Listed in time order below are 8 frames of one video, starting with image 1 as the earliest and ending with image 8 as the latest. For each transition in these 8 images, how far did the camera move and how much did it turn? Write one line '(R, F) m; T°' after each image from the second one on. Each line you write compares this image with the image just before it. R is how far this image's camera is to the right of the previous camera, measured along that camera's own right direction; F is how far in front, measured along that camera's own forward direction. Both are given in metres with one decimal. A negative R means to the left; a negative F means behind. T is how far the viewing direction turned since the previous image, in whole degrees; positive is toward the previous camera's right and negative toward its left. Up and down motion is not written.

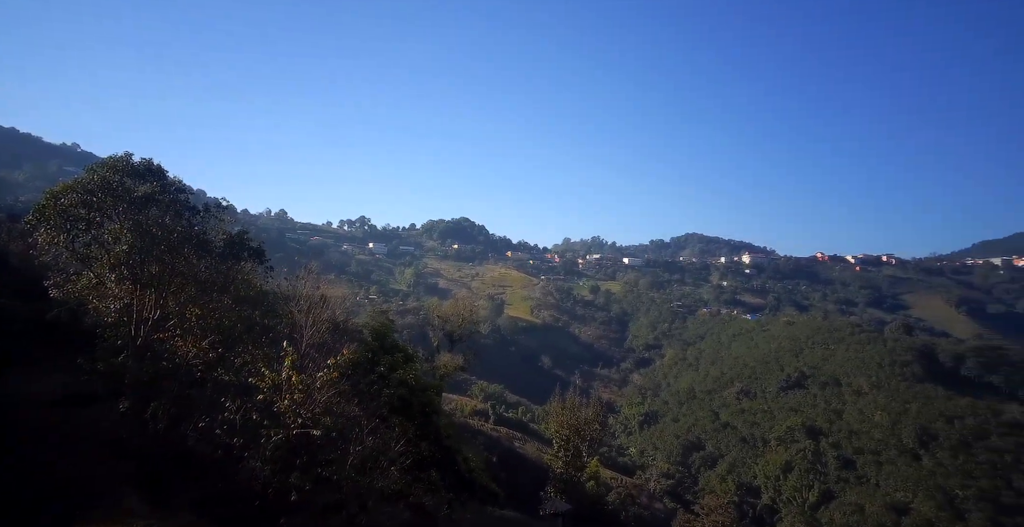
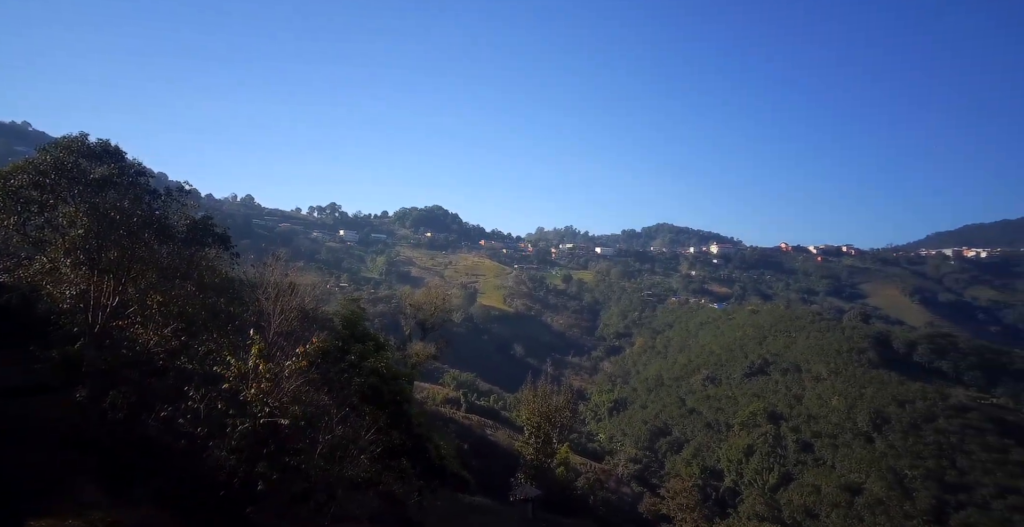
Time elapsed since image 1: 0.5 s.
(+0.1, -0.2) m; +2°
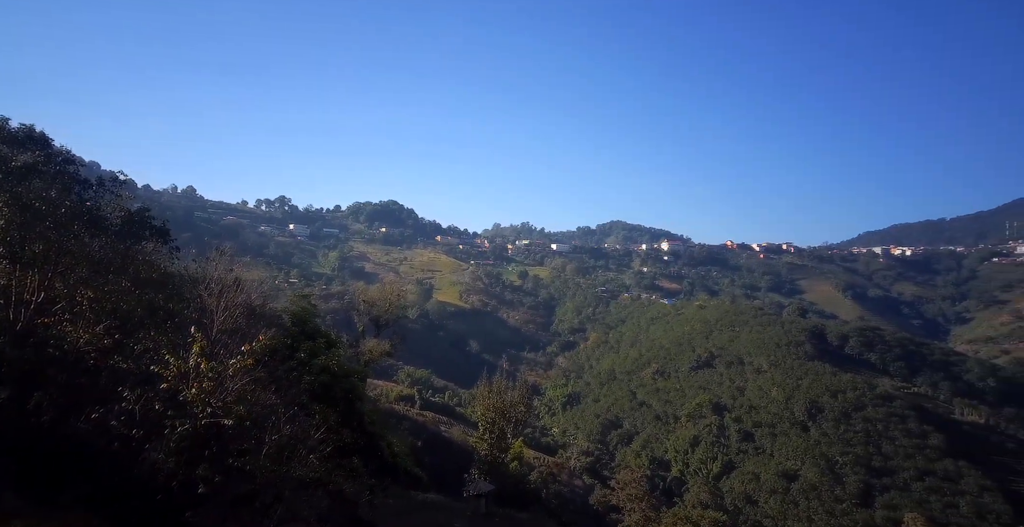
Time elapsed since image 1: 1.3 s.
(+0.2, -0.2) m; +3°
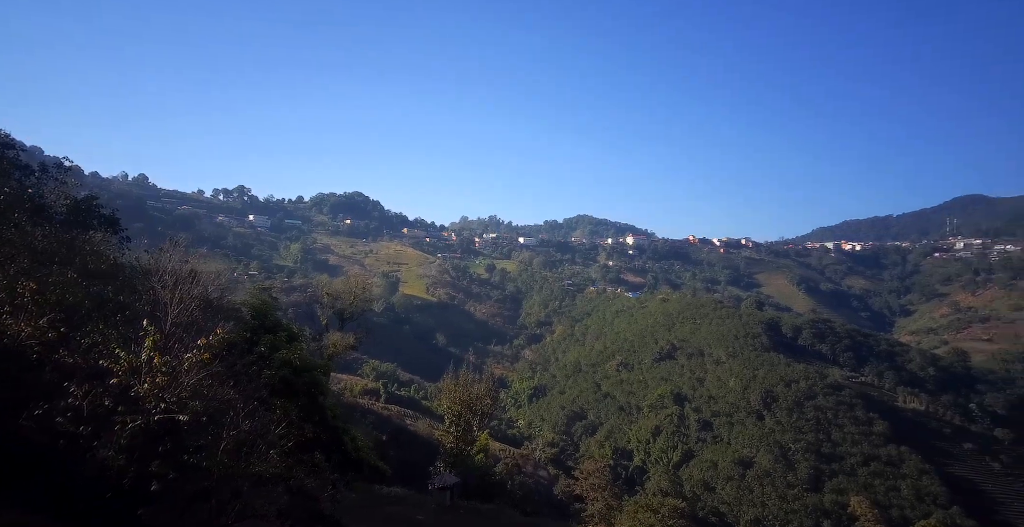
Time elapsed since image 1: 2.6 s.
(+0.1, -0.1) m; +2°
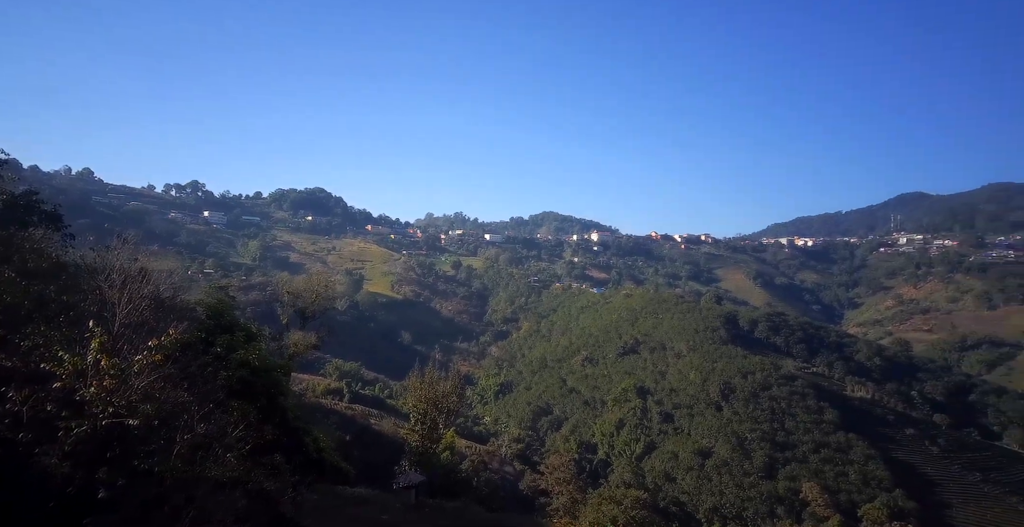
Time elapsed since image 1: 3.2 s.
(+0.2, +0.1) m; +2°
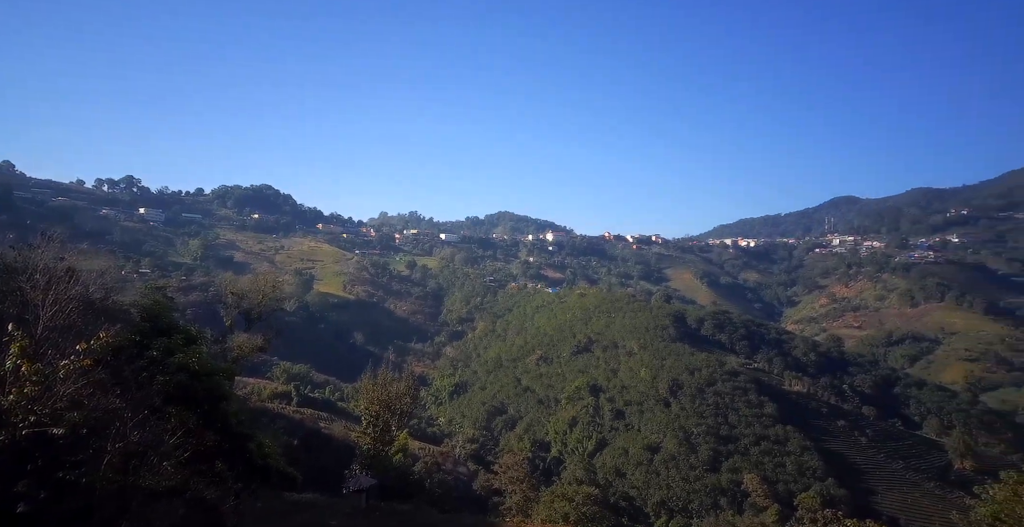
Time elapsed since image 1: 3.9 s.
(+0.2, +0.3) m; +3°
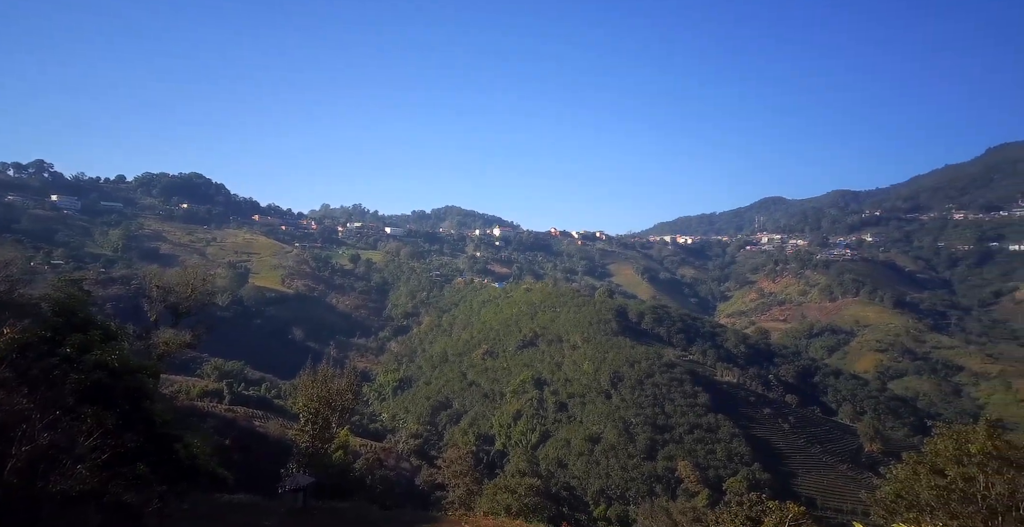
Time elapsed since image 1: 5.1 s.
(+0.2, +0.5) m; +4°
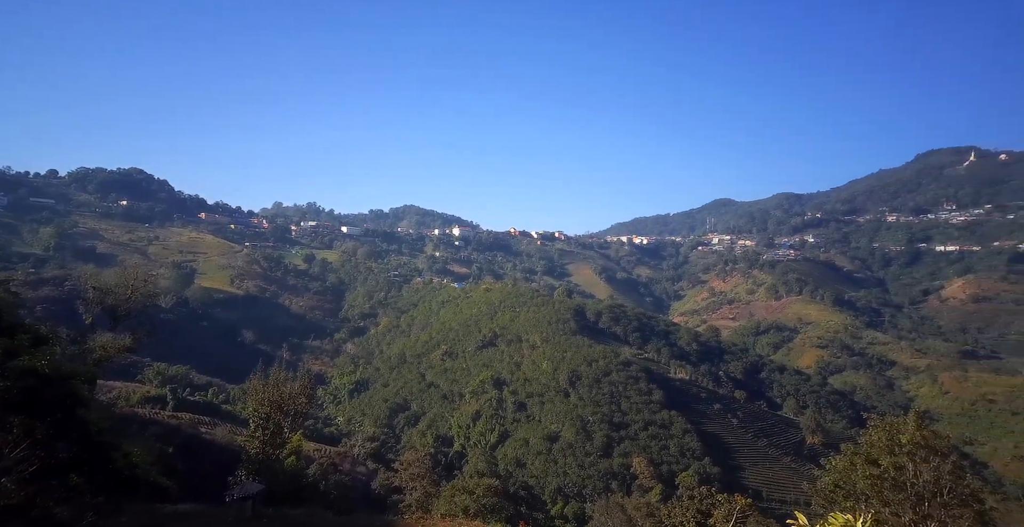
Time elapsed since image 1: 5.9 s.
(+0.1, +0.5) m; +3°
